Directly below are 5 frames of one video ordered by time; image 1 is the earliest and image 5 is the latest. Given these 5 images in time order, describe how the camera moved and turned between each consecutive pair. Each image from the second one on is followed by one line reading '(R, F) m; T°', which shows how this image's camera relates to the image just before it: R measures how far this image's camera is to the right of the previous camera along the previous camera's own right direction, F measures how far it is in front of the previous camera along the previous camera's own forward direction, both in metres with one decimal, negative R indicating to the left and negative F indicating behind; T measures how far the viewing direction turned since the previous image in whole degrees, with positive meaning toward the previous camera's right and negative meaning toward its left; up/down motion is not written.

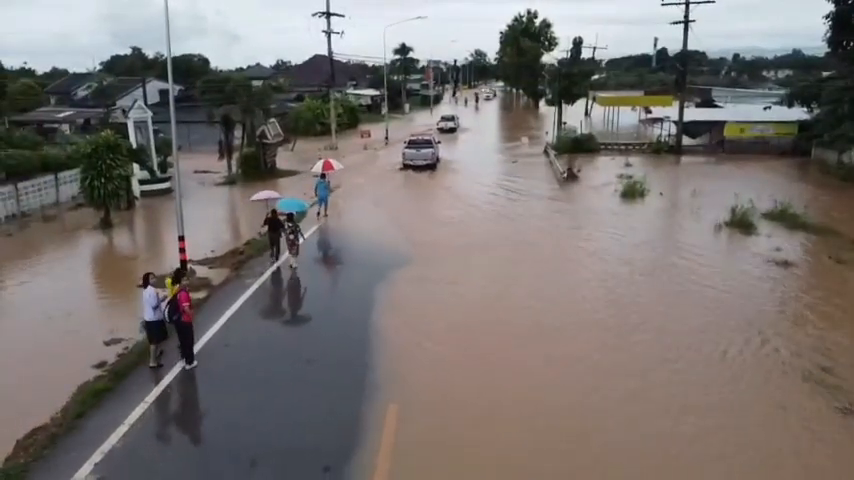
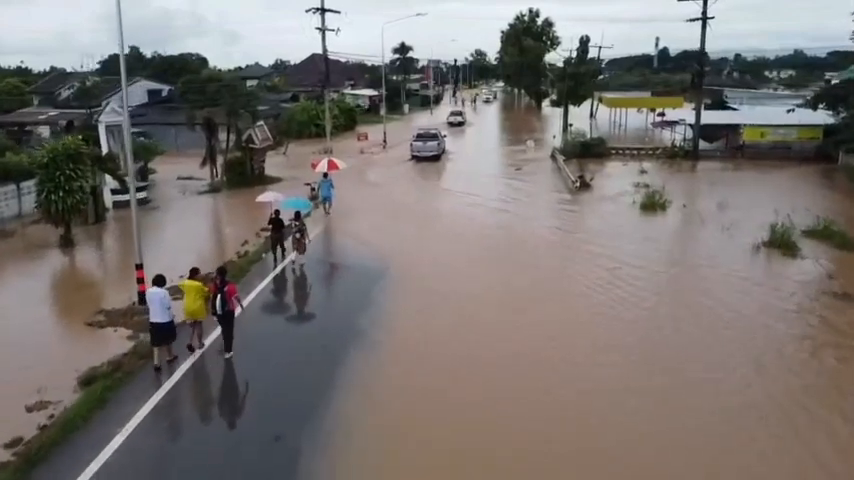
(0.0, +1.8) m; 0°
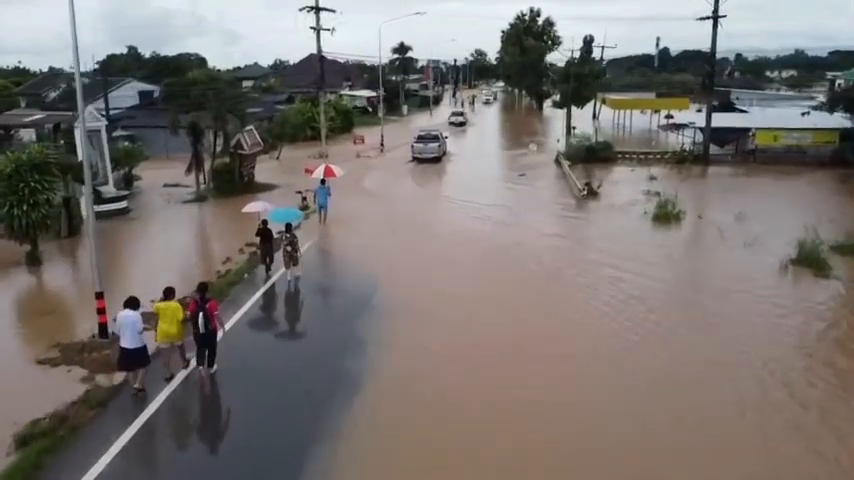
(0.0, +1.2) m; 0°
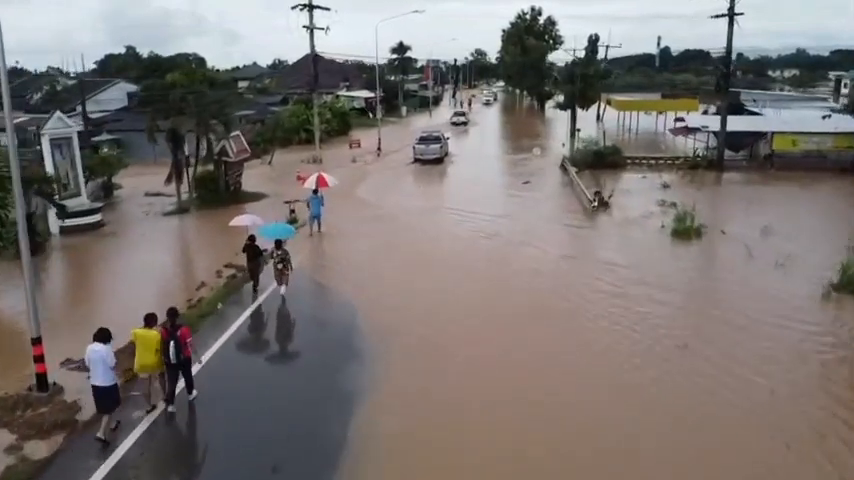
(0.0, +1.4) m; 0°
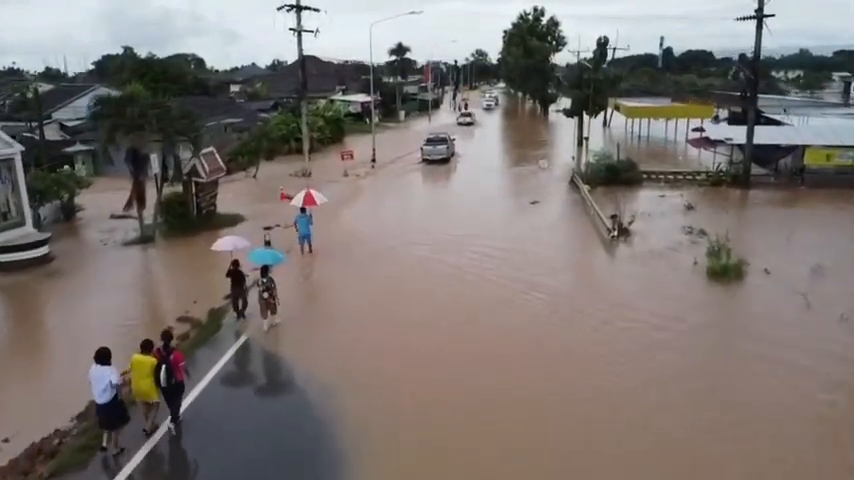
(+0.1, +2.2) m; 0°
